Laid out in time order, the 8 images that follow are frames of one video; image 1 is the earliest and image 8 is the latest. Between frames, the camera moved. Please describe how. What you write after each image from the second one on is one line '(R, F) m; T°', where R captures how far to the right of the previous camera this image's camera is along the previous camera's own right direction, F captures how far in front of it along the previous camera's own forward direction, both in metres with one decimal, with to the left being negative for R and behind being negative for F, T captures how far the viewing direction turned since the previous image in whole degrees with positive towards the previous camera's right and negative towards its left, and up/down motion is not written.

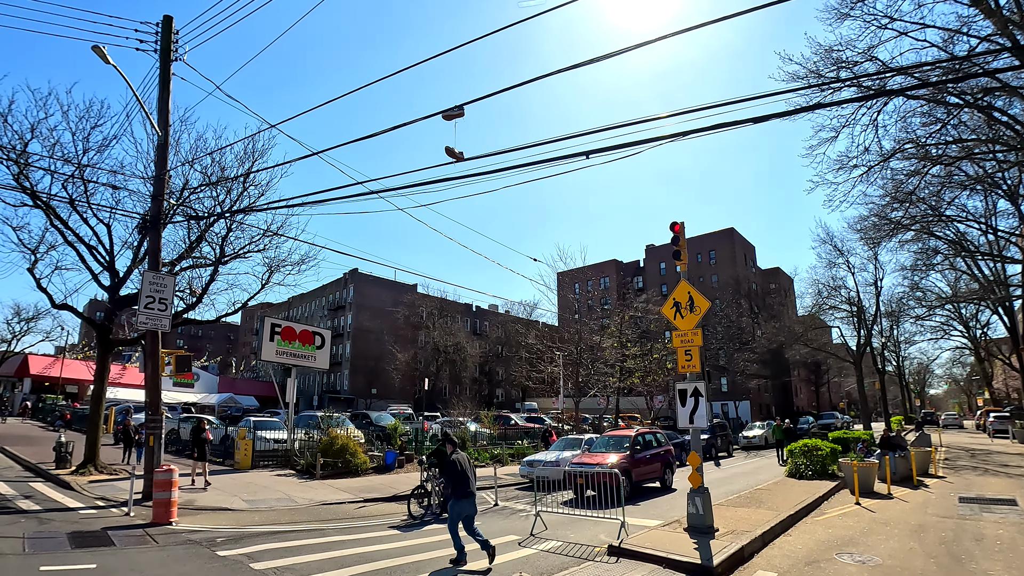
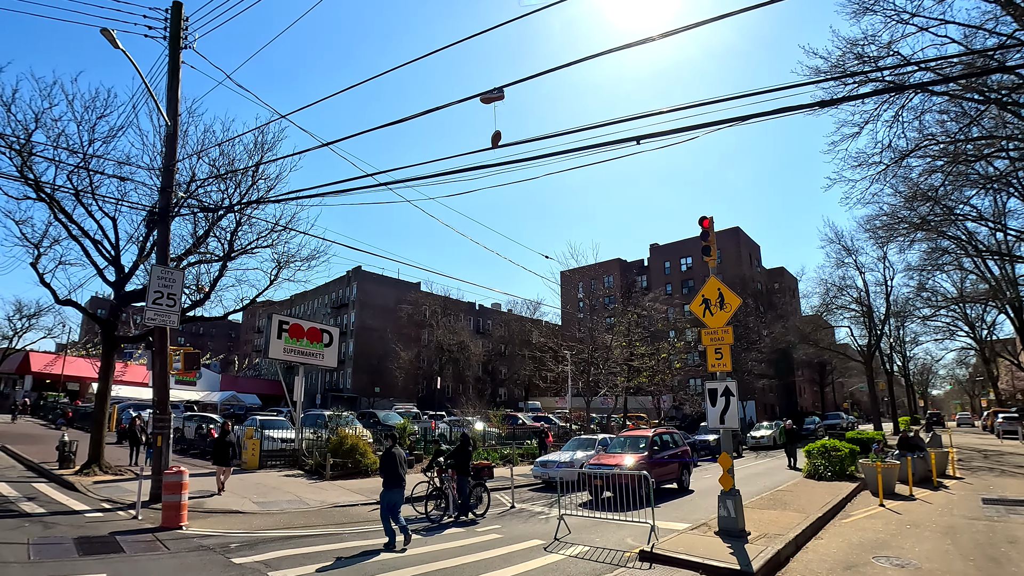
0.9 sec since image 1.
(-0.4, +0.4) m; 0°
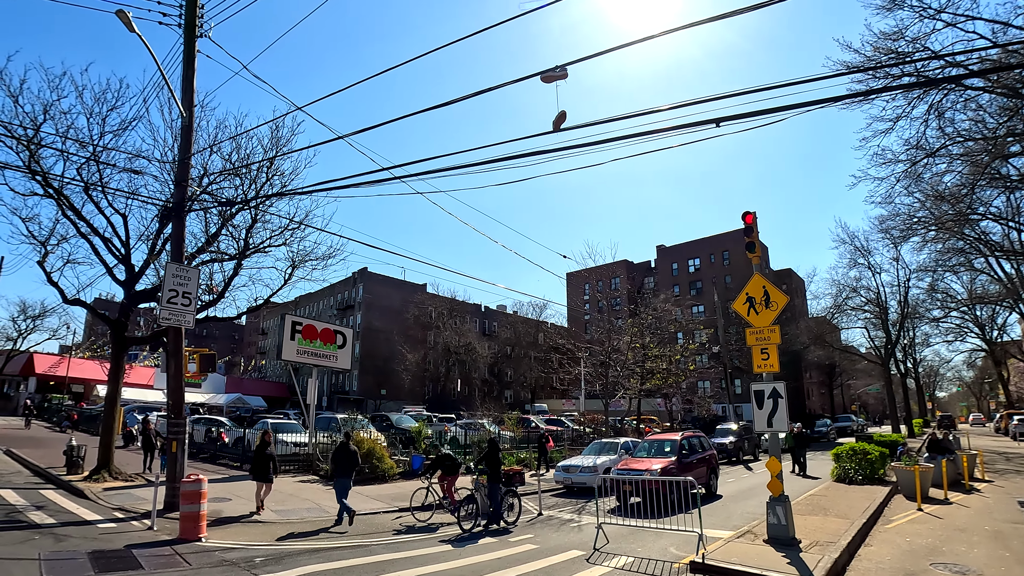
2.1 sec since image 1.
(-0.5, +0.5) m; 0°
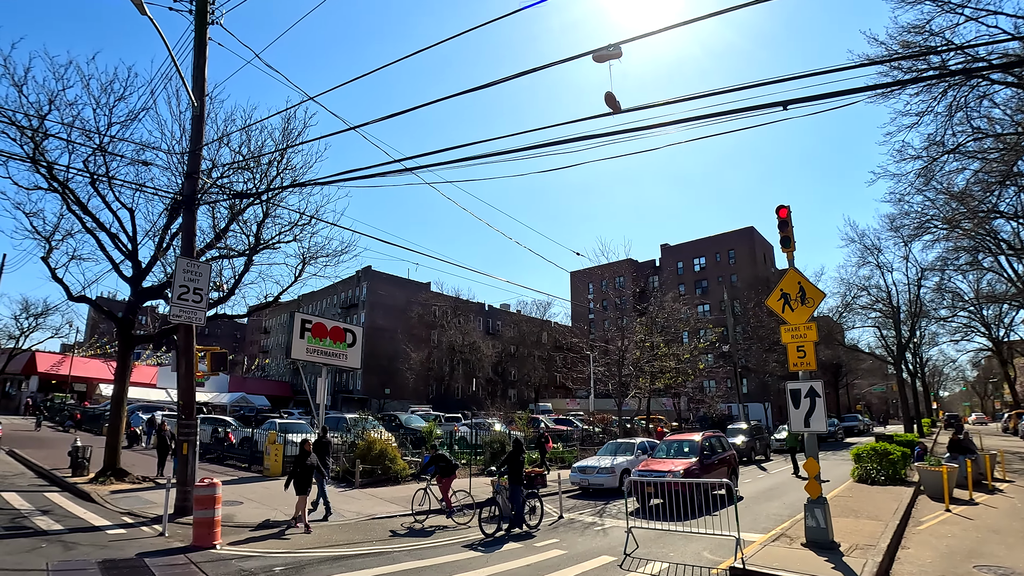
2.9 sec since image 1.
(-0.4, +0.4) m; 0°
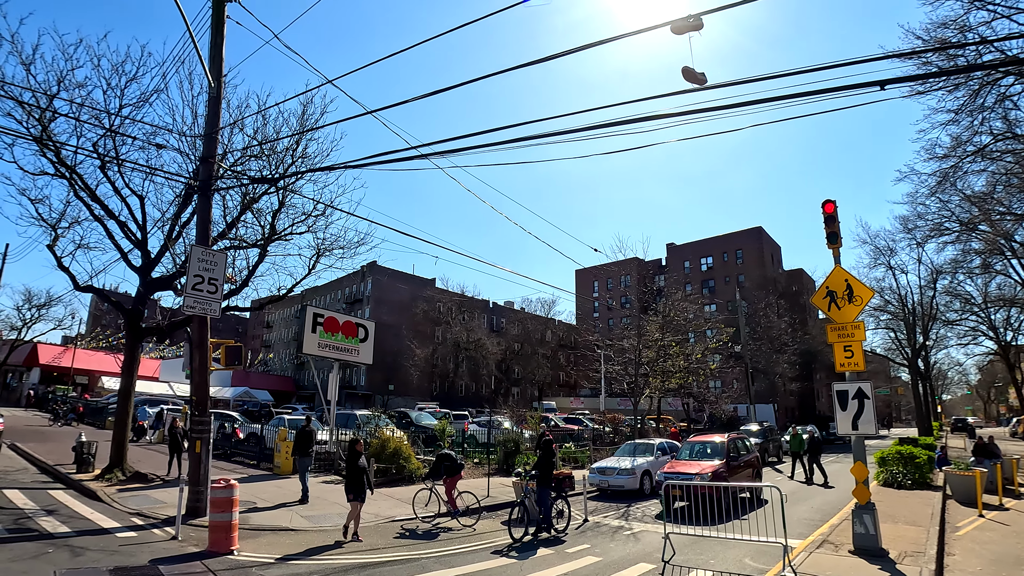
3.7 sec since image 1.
(-0.5, +0.5) m; 0°
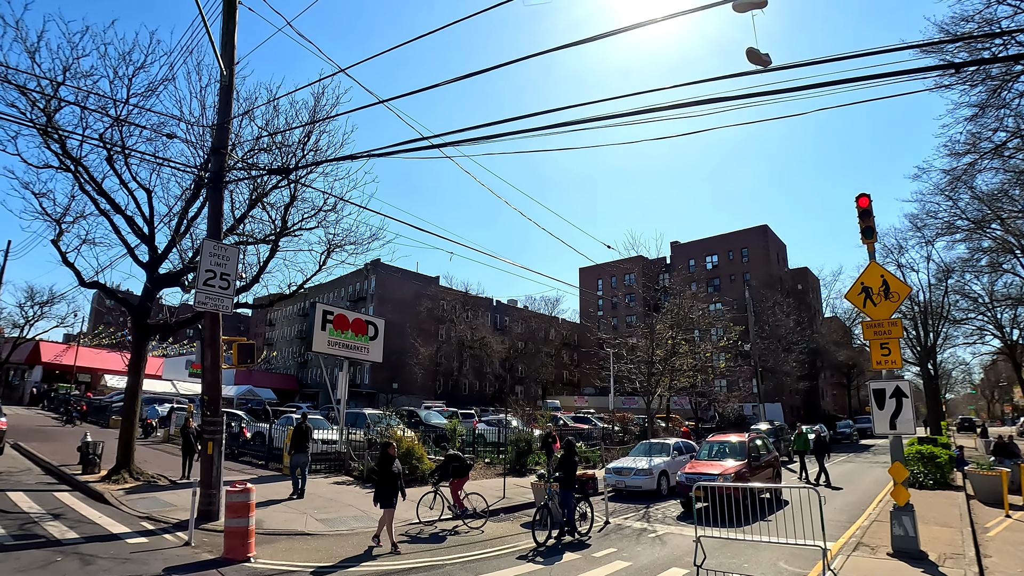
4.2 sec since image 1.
(-0.4, +0.3) m; 0°
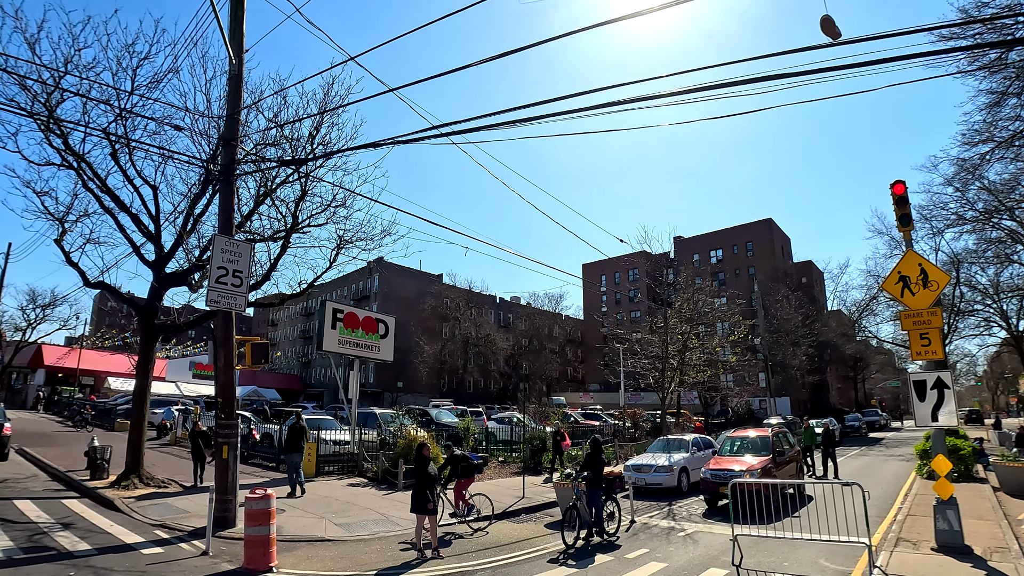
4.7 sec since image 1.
(-0.4, +0.4) m; 0°
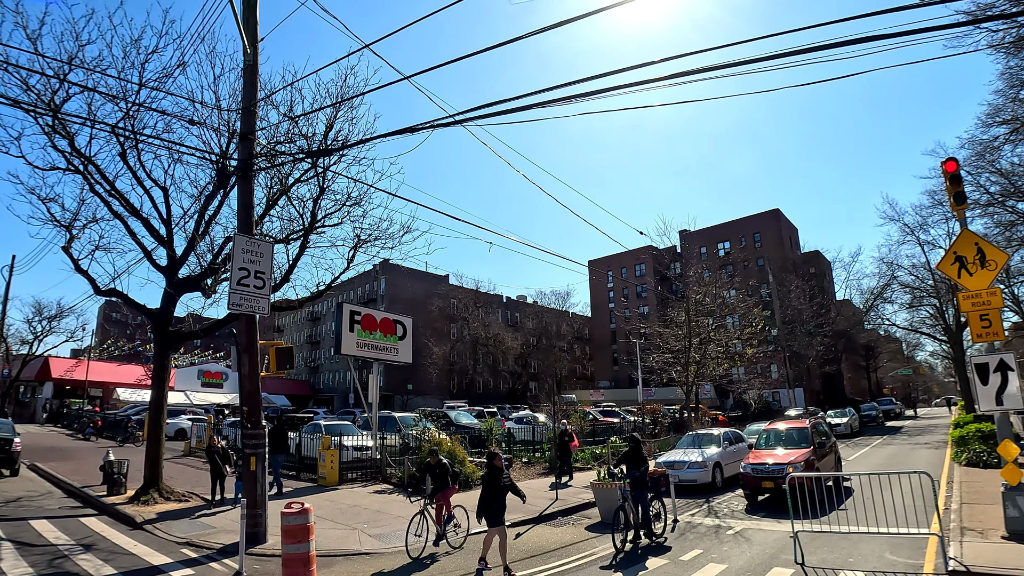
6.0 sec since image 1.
(-0.5, +0.5) m; 0°
